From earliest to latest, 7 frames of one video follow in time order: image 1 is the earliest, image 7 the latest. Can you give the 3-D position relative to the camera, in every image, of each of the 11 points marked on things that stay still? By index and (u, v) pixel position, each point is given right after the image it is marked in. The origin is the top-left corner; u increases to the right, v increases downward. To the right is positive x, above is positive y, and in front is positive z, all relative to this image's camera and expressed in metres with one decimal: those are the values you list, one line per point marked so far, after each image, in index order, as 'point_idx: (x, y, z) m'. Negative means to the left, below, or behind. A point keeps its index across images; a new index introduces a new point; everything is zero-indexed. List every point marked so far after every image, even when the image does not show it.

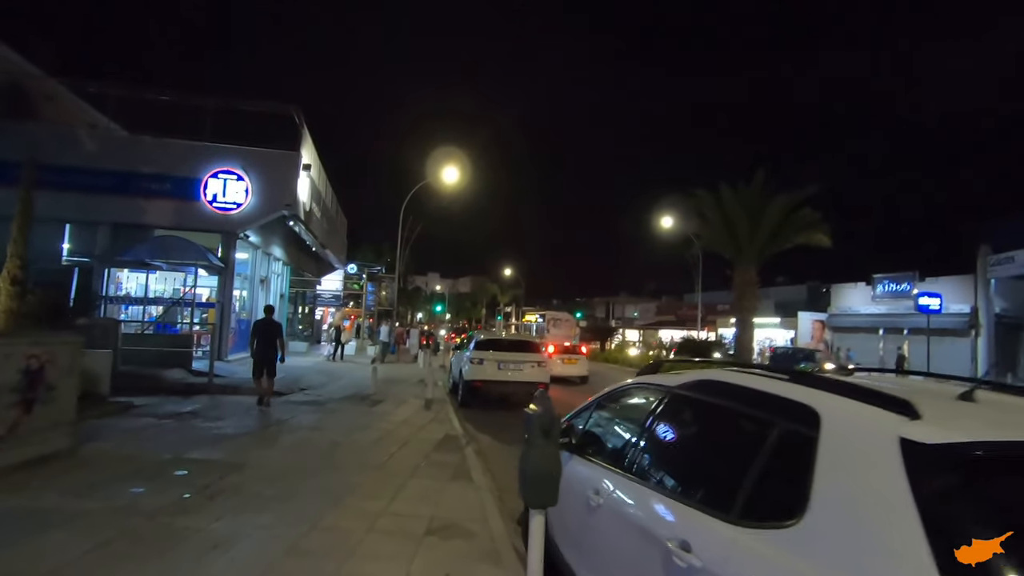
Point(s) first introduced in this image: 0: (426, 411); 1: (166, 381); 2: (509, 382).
0: (-2.4, -3.4, +15.1) m
1: (-9.8, -2.7, +15.3) m
2: (-0.1, -2.9, +16.4) m
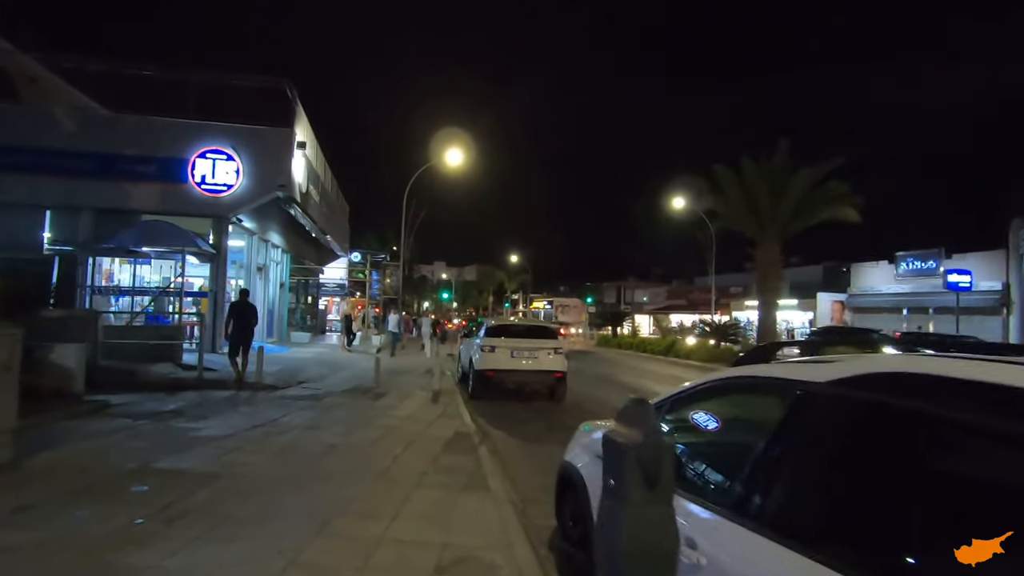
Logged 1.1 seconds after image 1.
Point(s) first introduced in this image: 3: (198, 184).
0: (-2.0, -3.0, +13.8) m
1: (-9.4, -2.3, +14.1) m
2: (+0.3, -2.3, +15.0) m
3: (-11.2, +3.7, +19.0) m
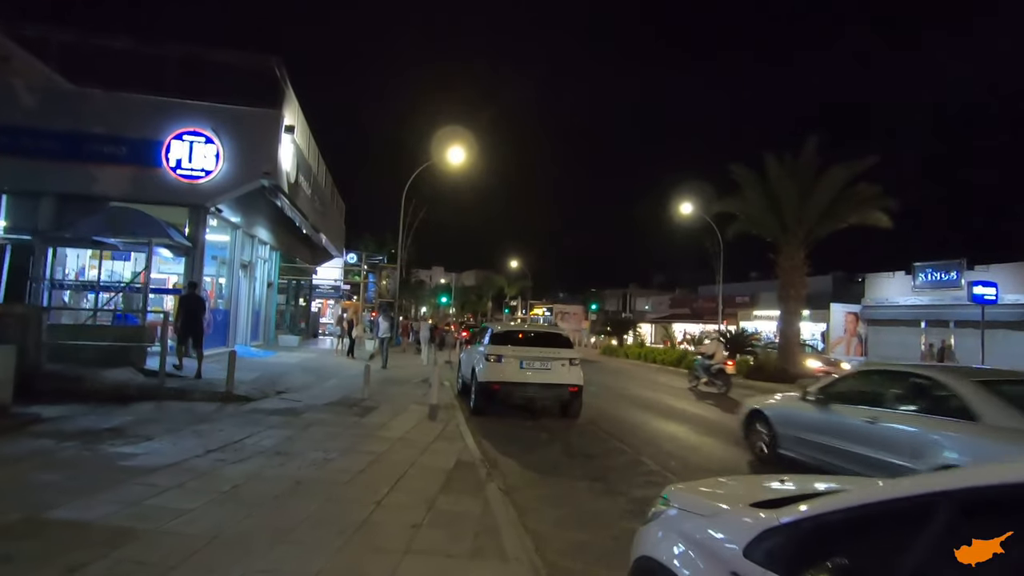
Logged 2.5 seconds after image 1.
0: (-1.8, -3.0, +11.8) m
1: (-9.2, -2.2, +12.1) m
2: (+0.6, -2.4, +13.1) m
3: (-10.9, +3.8, +17.2) m
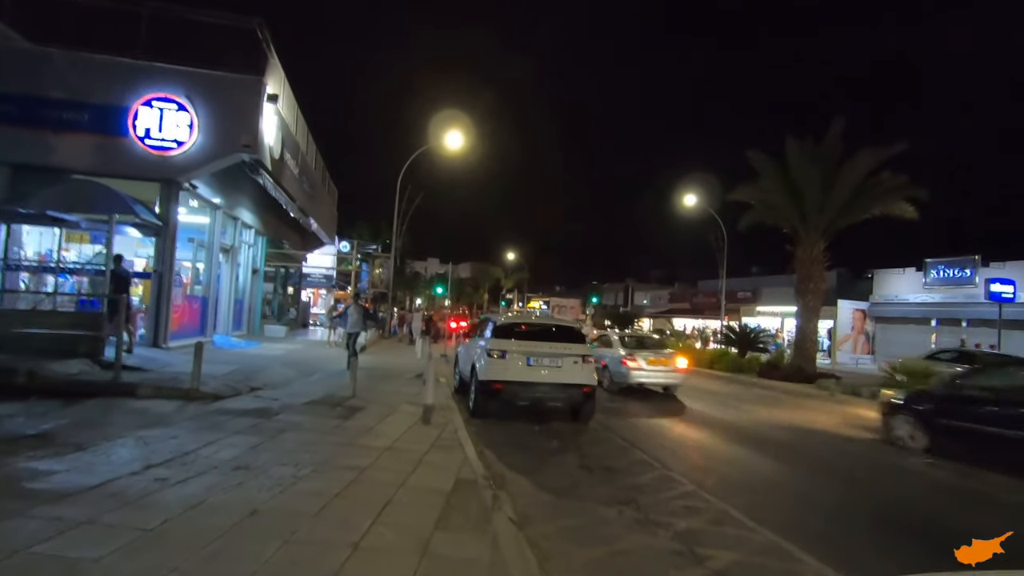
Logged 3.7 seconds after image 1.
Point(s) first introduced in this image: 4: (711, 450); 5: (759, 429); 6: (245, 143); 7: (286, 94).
0: (-1.7, -2.7, +10.3) m
1: (-9.1, -1.8, +10.5) m
2: (+0.7, -2.1, +11.6) m
3: (-10.7, +4.3, +15.5) m
4: (+4.1, -3.3, +11.0) m
5: (+6.3, -3.6, +13.7) m
6: (-8.0, +4.3, +16.1) m
7: (-8.2, +7.0, +19.4) m
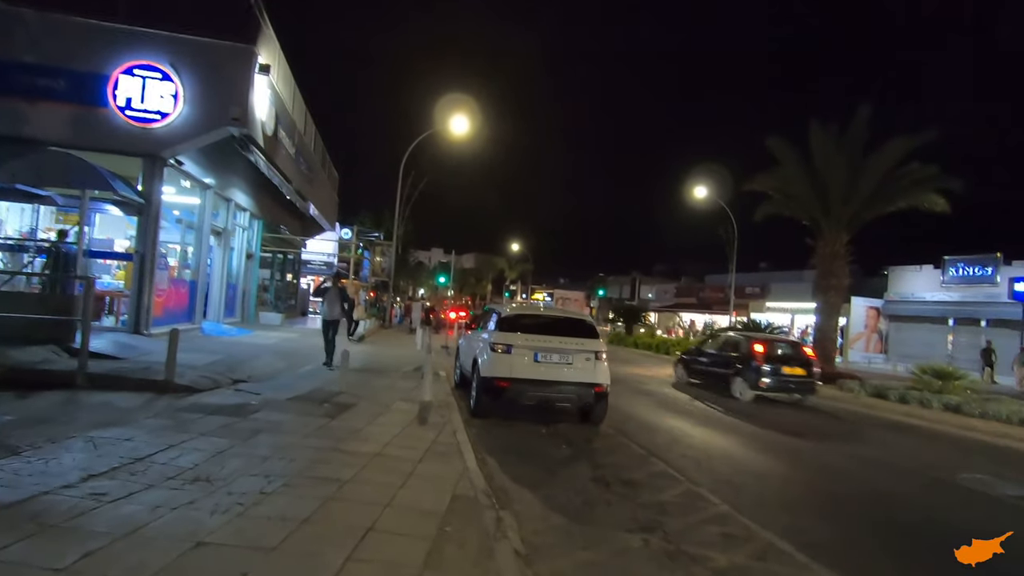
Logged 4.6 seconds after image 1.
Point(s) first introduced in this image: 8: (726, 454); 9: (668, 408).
0: (-1.6, -2.4, +9.3) m
1: (-9.0, -1.4, +9.5) m
2: (+0.8, -1.9, +10.5) m
3: (-10.5, +4.8, +14.4) m
4: (+4.1, -3.1, +9.9) m
5: (+6.4, -3.5, +12.6) m
6: (-7.7, +4.8, +14.9) m
7: (-7.9, +7.5, +18.2) m
8: (+4.0, -3.1, +10.2) m
9: (+4.2, -3.3, +14.5) m
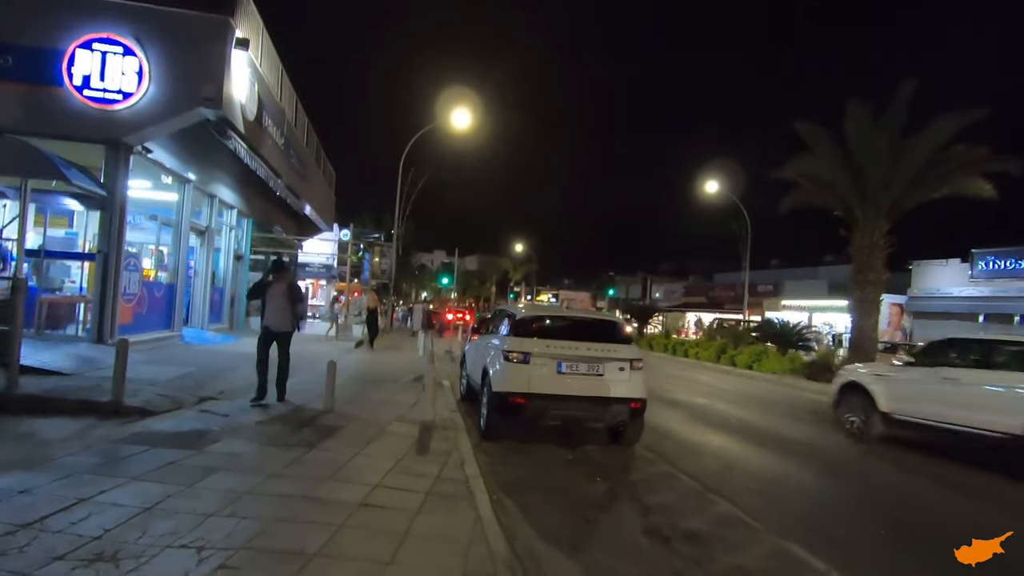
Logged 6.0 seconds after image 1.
0: (-1.3, -2.4, +7.5) m
1: (-8.7, -1.5, +7.8) m
2: (+1.1, -1.8, +8.7) m
3: (-10.2, +4.7, +12.7) m
4: (+4.5, -3.0, +8.1) m
5: (+6.7, -3.3, +10.7) m
6: (-7.5, +4.7, +13.2) m
7: (-7.6, +7.4, +16.5) m
8: (+4.3, -3.0, +8.3) m
9: (+4.6, -3.2, +12.7) m
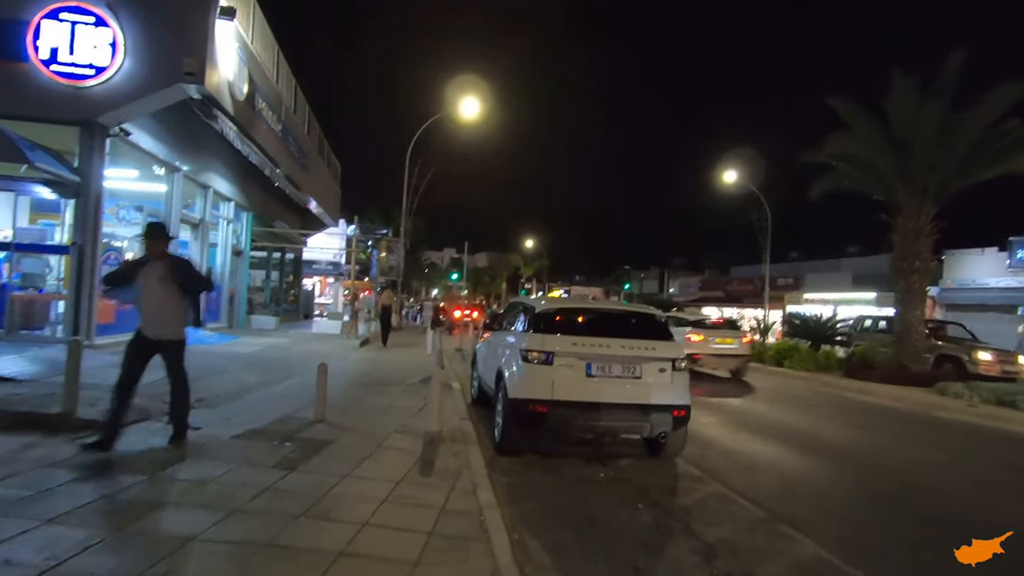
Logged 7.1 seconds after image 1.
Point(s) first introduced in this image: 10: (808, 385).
0: (-1.0, -2.2, +6.1) m
1: (-8.4, -1.4, +6.6) m
2: (+1.4, -1.6, +7.3) m
3: (-9.9, +4.8, +11.5) m
4: (+4.7, -2.8, +6.6) m
5: (+7.1, -3.1, +9.2) m
6: (-7.2, +4.8, +12.0) m
7: (-7.3, +7.6, +15.2) m
8: (+4.6, -2.8, +6.9) m
9: (+4.9, -2.9, +11.2) m
10: (+10.0, -3.3, +18.1) m
